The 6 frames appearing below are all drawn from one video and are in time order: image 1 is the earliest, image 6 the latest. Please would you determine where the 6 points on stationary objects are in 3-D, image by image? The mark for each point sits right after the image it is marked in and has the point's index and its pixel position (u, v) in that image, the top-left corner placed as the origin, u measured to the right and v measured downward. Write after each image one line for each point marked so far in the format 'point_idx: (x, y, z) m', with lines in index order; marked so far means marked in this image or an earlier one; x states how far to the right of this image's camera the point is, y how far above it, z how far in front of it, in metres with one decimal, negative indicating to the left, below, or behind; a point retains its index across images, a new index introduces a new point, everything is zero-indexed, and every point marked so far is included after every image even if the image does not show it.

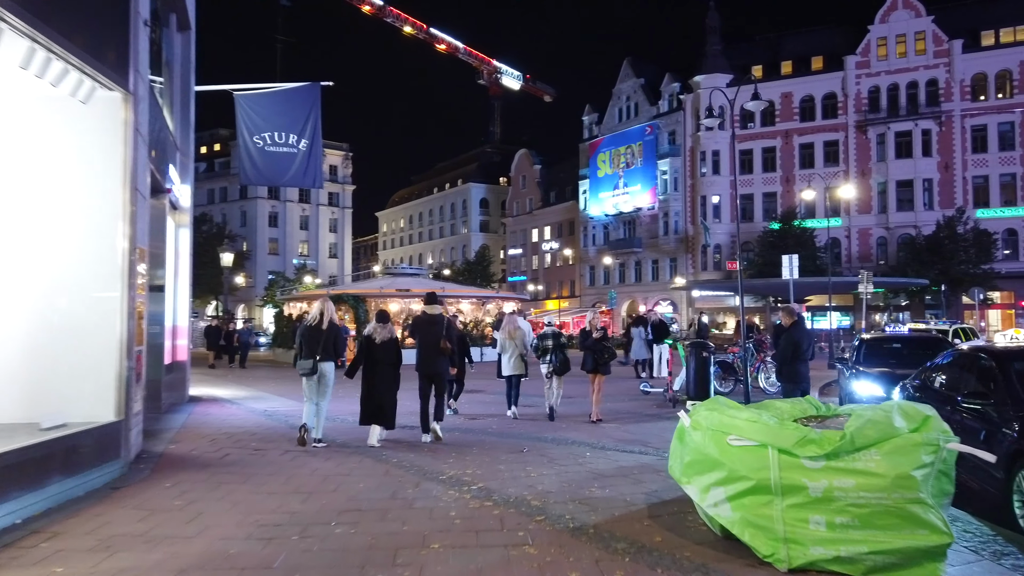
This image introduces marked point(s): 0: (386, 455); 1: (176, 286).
0: (-1.4, -1.9, +9.1) m
1: (-6.1, 0.0, +14.5) m
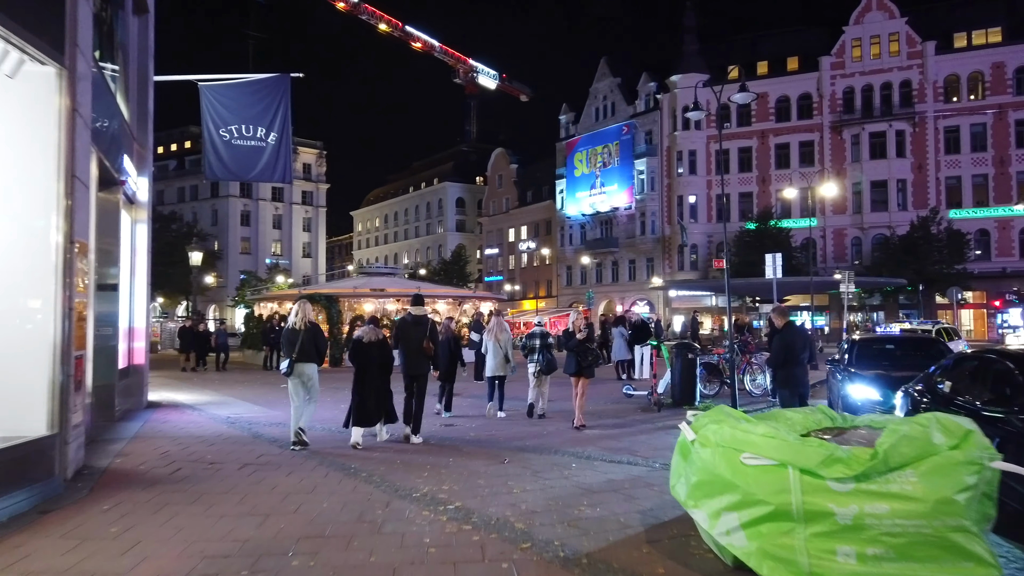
0: (-1.6, -1.9, +8.4) m
1: (-6.4, +0.1, +13.6) m
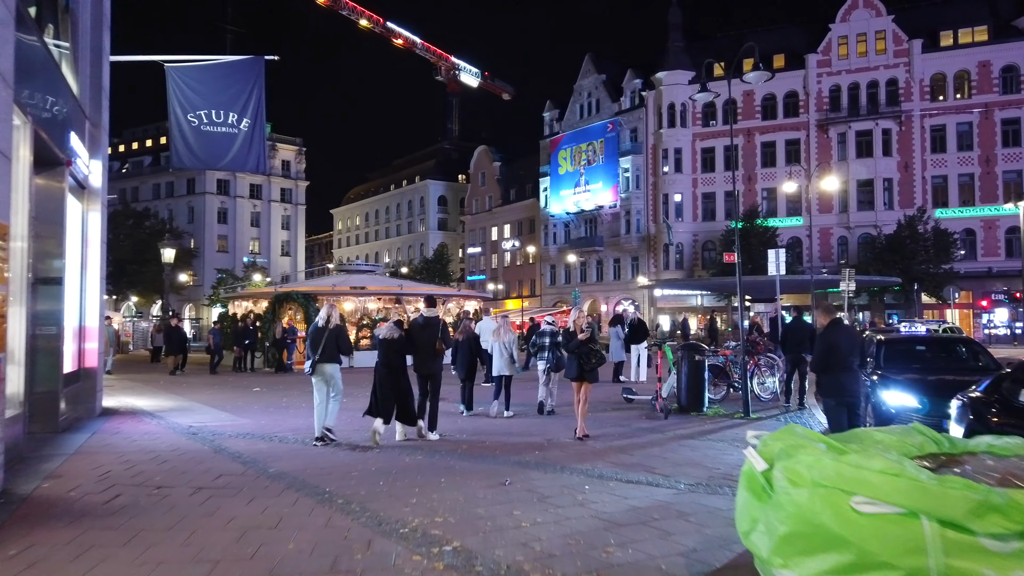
0: (-1.6, -1.8, +7.1) m
1: (-6.5, +0.1, +12.2) m
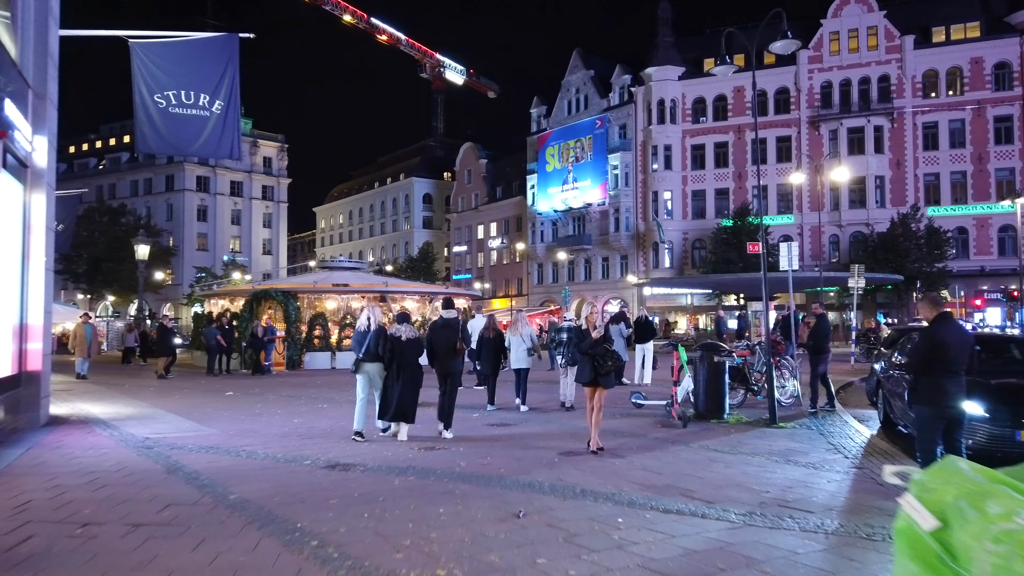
0: (-1.5, -1.7, +5.7) m
1: (-6.5, +0.2, +10.7) m
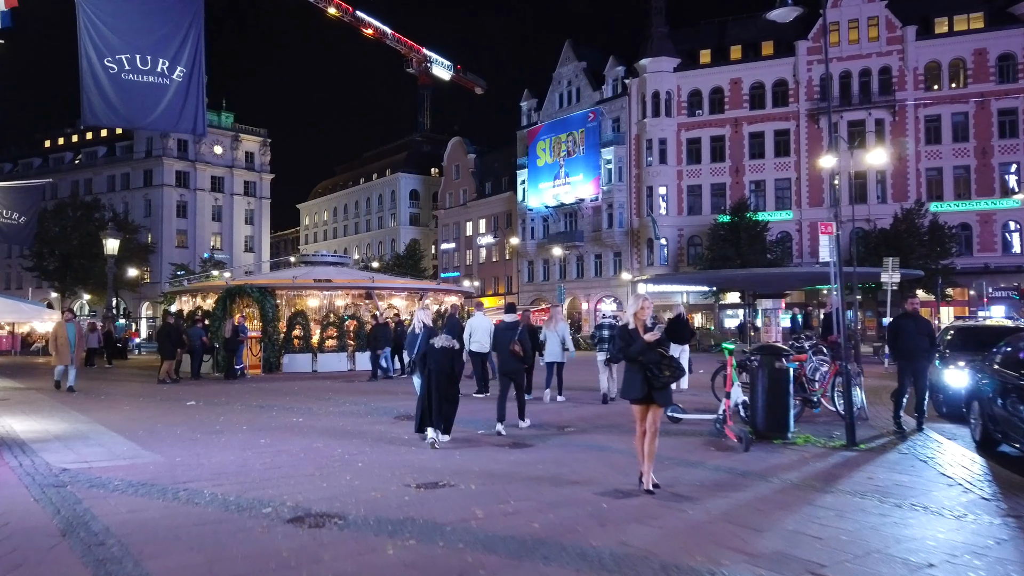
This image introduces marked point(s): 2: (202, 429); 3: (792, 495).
0: (-1.2, -1.6, +3.4) m
1: (-6.3, +0.4, +8.3) m
2: (-4.4, -2.0, +11.4) m
3: (+2.5, -1.8, +7.1) m
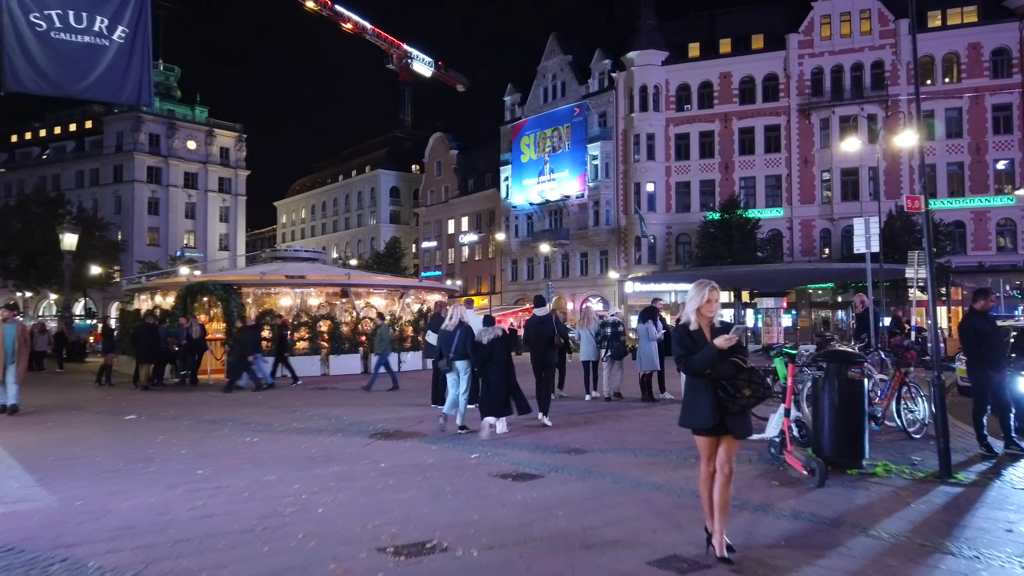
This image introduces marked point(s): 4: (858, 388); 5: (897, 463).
0: (-1.0, -1.5, +1.3) m
1: (-6.2, +0.4, +6.1) m
2: (-4.4, -1.9, +9.2) m
3: (+2.6, -1.7, +5.1) m
4: (+3.4, -1.0, +7.8) m
5: (+3.9, -1.8, +8.2) m
